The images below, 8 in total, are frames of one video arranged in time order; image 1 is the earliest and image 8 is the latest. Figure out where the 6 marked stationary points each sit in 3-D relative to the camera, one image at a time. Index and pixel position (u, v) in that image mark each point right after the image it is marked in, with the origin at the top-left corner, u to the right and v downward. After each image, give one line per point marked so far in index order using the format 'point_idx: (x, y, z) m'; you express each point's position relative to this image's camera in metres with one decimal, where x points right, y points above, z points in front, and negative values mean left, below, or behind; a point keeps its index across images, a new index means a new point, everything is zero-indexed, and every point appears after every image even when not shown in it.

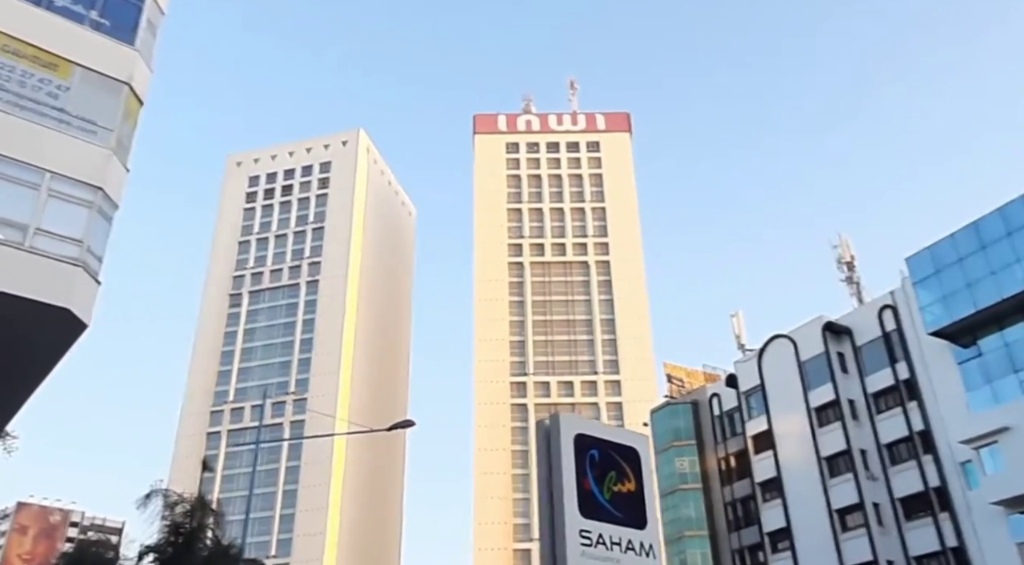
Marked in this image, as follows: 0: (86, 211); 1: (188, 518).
0: (-8.3, +1.4, +17.5) m
1: (-6.8, -4.8, +18.8) m
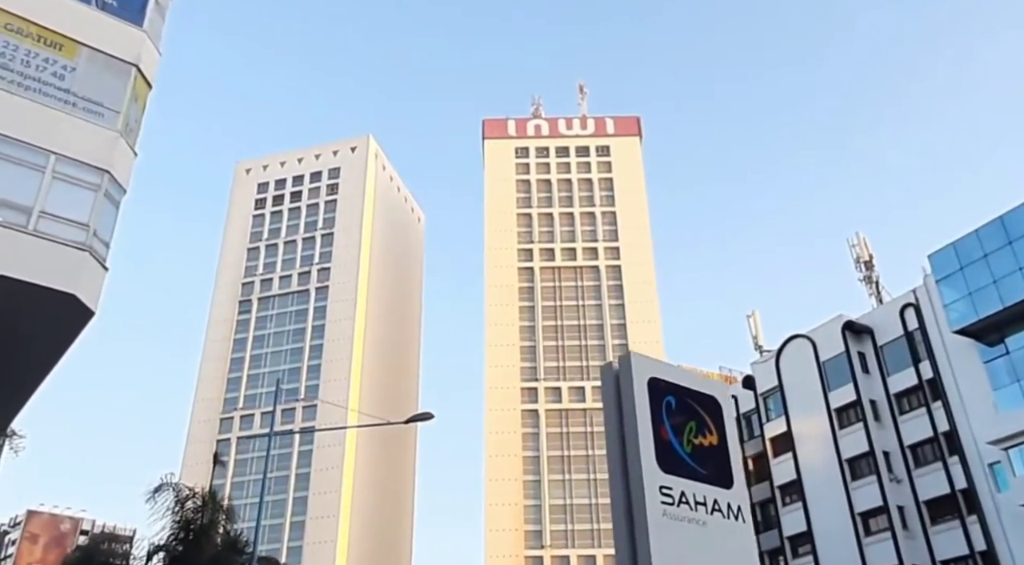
0: (-7.9, +1.7, +16.8) m
1: (-6.3, -4.6, +18.1) m
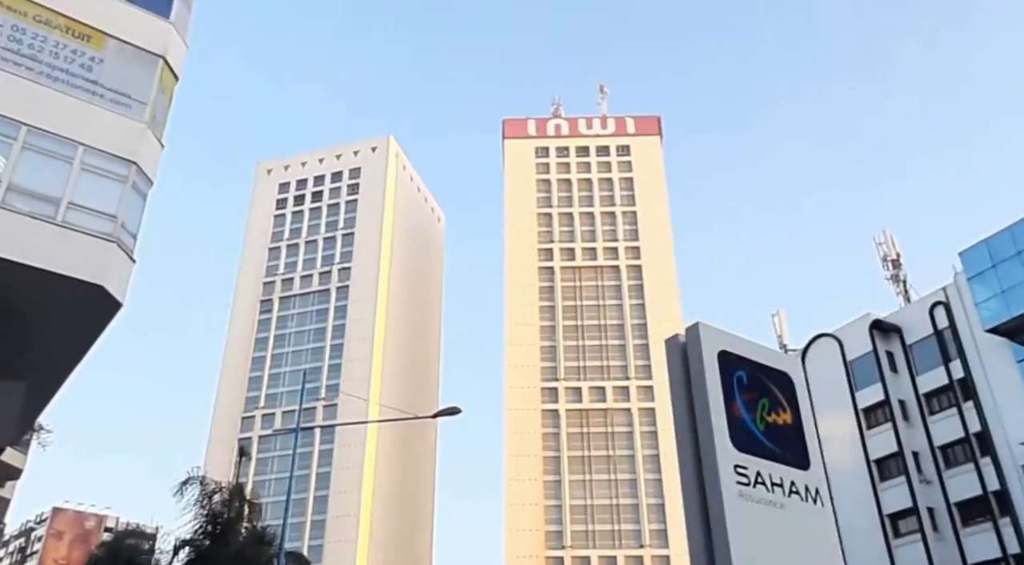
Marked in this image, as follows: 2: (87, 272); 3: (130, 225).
0: (-7.3, +1.8, +16.7) m
1: (-5.7, -4.4, +17.9) m
2: (-7.3, +0.2, +15.4) m
3: (-7.1, +1.1, +16.6) m
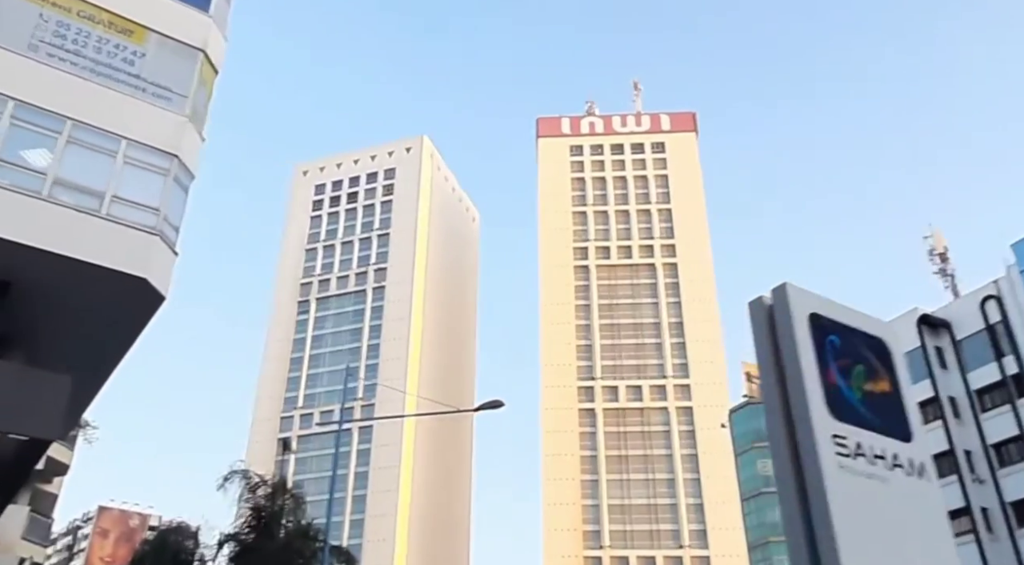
0: (-6.5, +1.9, +16.6) m
1: (-4.8, -4.3, +17.7) m
2: (-6.5, +0.3, +15.3) m
3: (-6.2, +1.2, +16.5) m
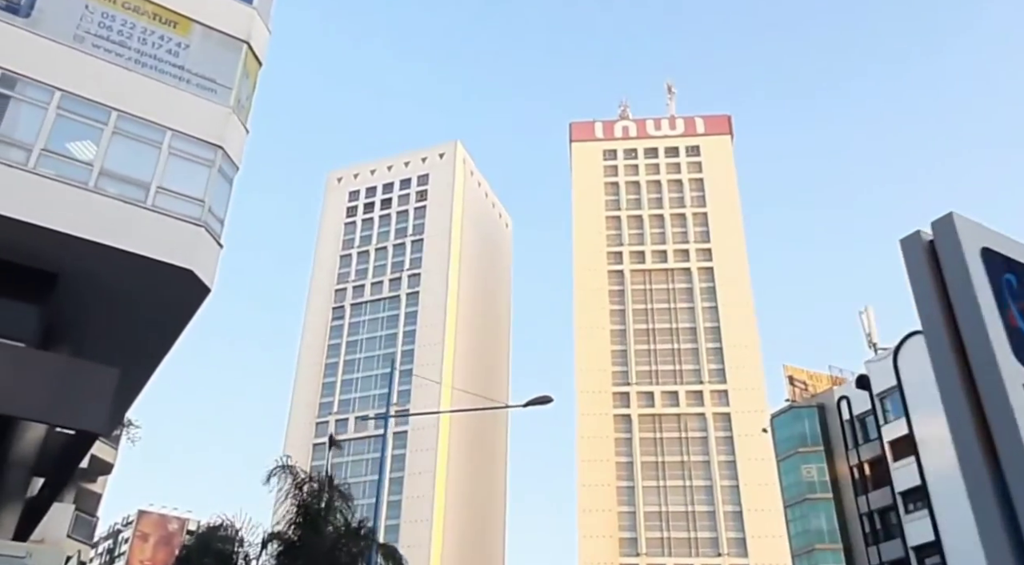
0: (-5.5, +2.0, +16.3) m
1: (-3.8, -4.2, +17.3) m
2: (-5.6, +0.4, +15.0) m
3: (-5.3, +1.3, +16.1) m
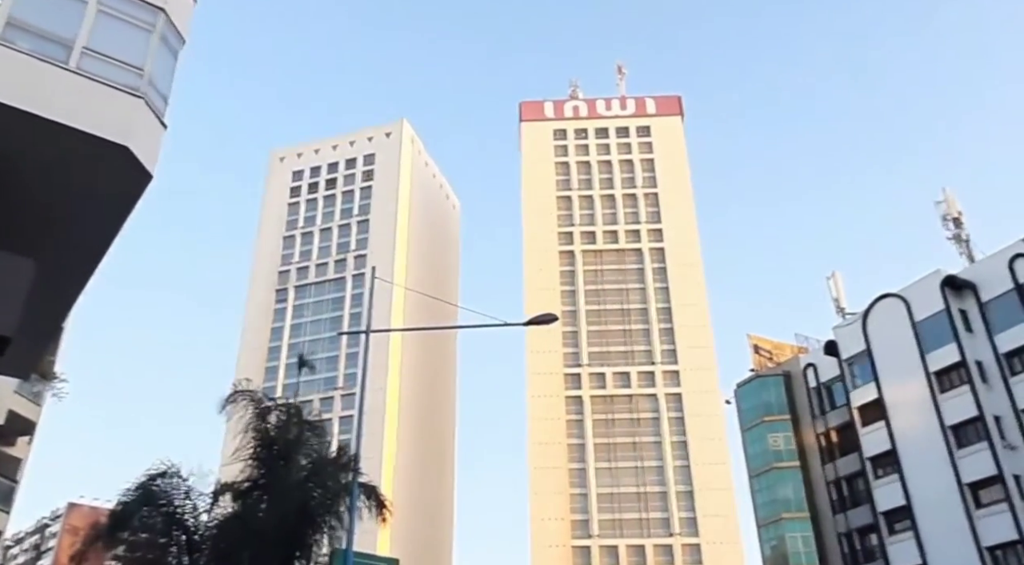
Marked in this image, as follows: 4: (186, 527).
0: (-5.5, +3.7, +13.6) m
1: (-3.8, -2.5, +14.8) m
2: (-5.5, +2.1, +12.3) m
3: (-5.3, +3.0, +13.5) m
4: (-5.3, -4.0, +14.4) m
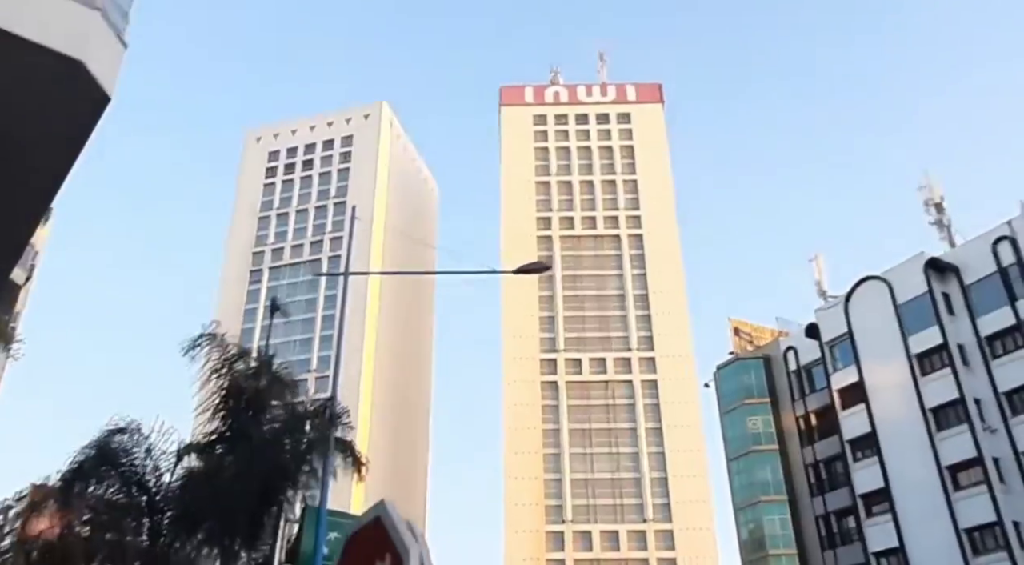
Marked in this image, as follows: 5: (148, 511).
0: (-5.6, +4.6, +12.5) m
1: (-4.1, -1.6, +13.9) m
2: (-5.6, +3.0, +11.3) m
3: (-5.4, +3.9, +12.4) m
4: (-5.5, -3.1, +13.5) m
5: (-5.4, -3.4, +13.3) m
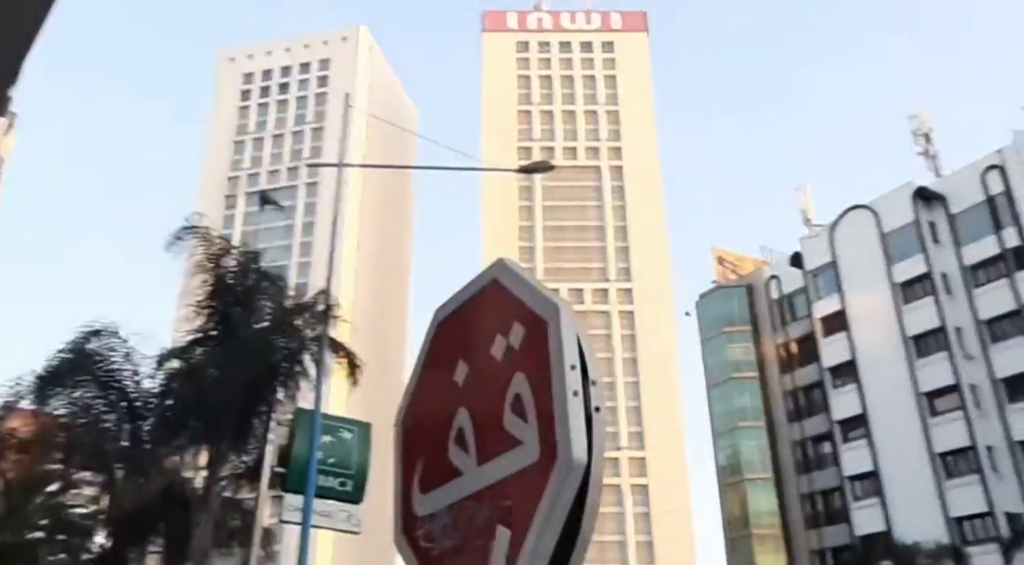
0: (-5.5, +6.1, +11.4) m
1: (-4.0, 0.0, +13.2) m
2: (-5.4, +4.4, +10.3) m
3: (-5.2, +5.3, +11.3) m
4: (-5.5, -1.6, +12.9) m
5: (-5.4, -1.9, +12.7) m
